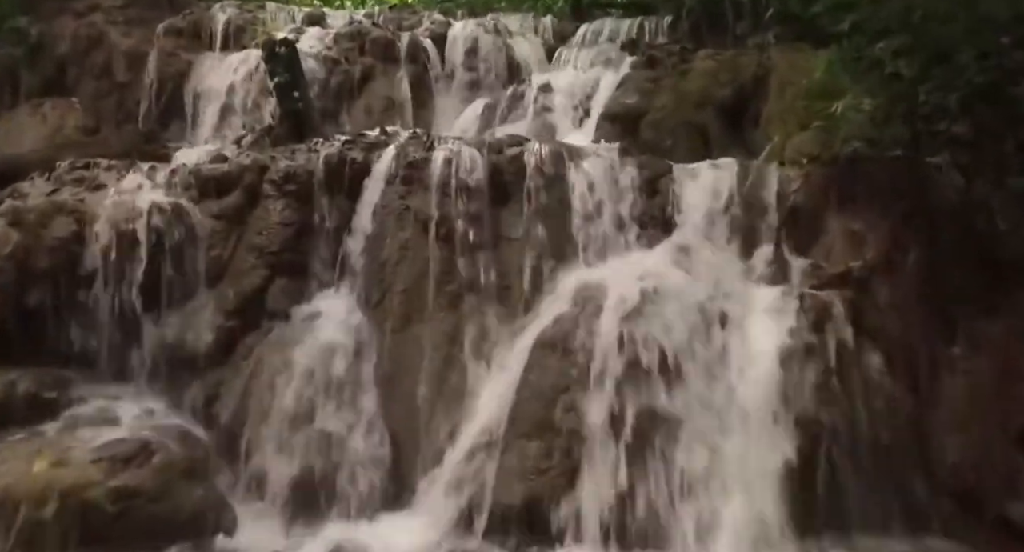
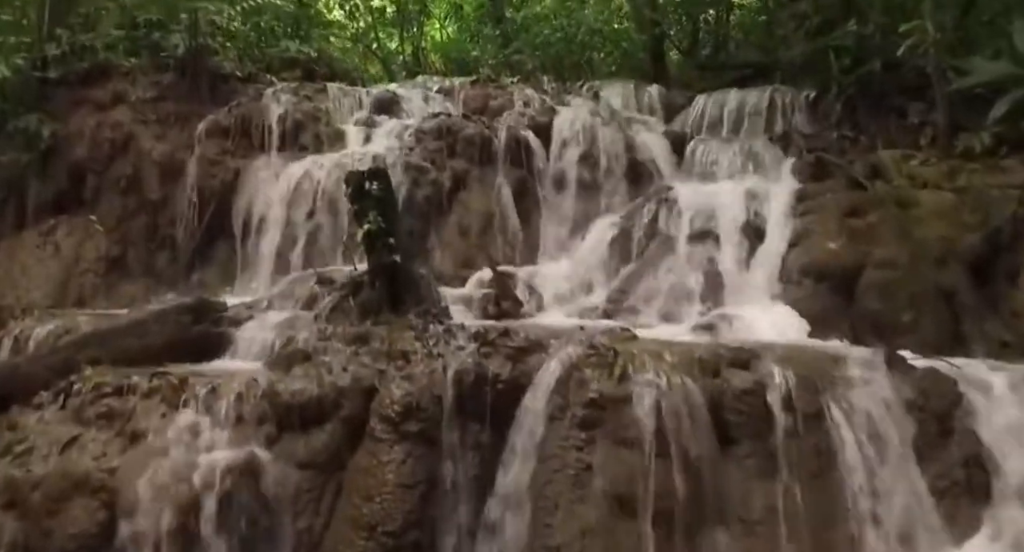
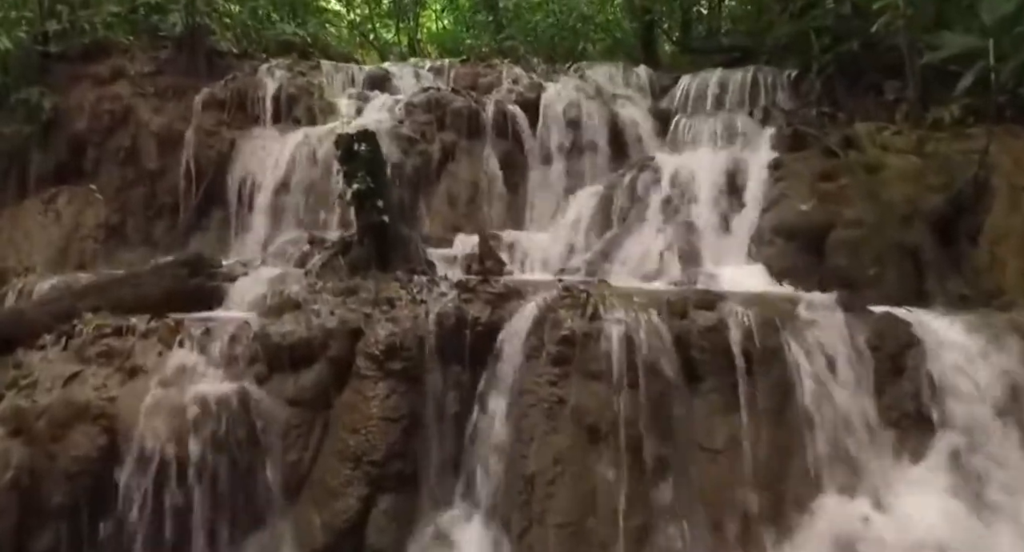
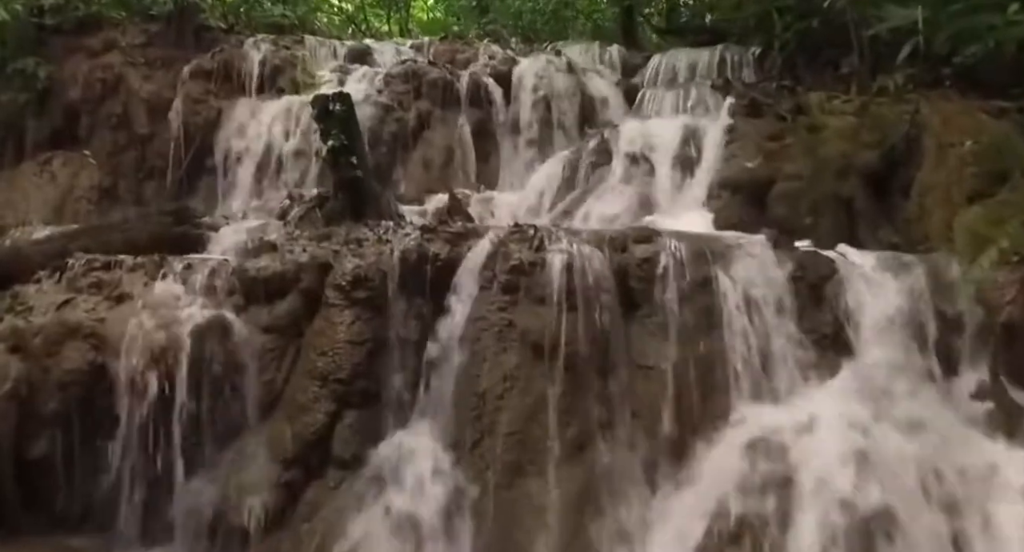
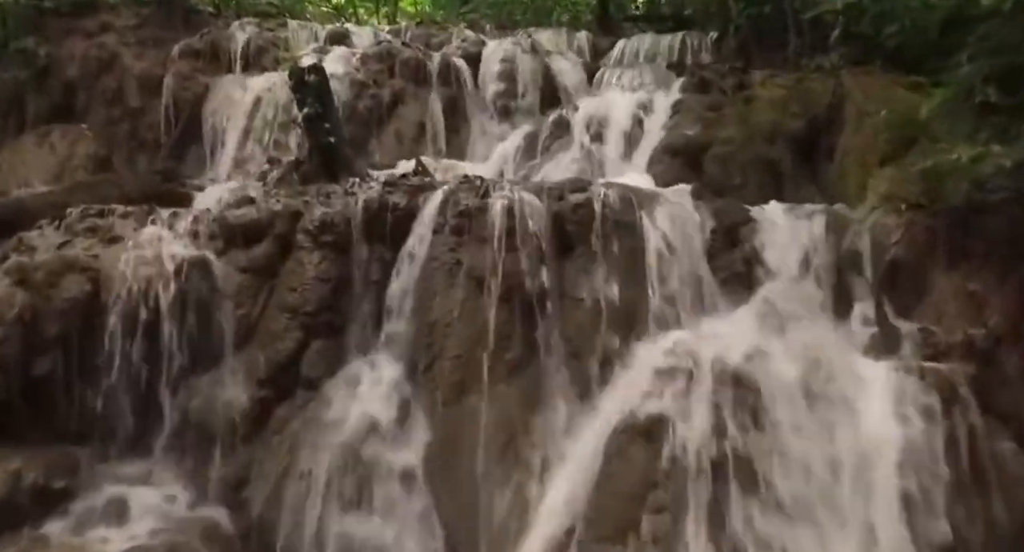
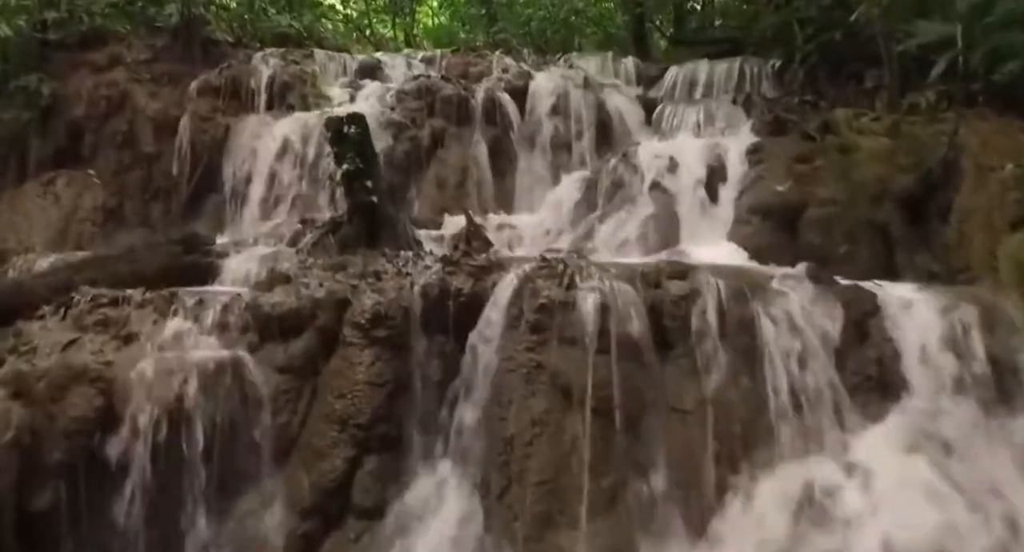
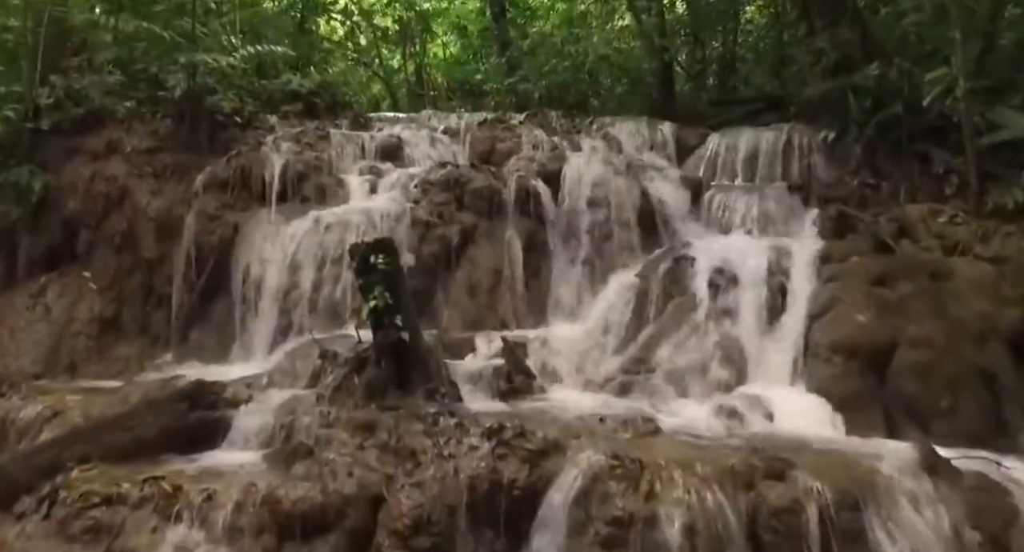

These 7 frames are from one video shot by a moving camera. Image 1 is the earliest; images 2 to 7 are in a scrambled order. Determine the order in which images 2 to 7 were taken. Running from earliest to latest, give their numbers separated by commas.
5, 4, 6, 3, 2, 7
